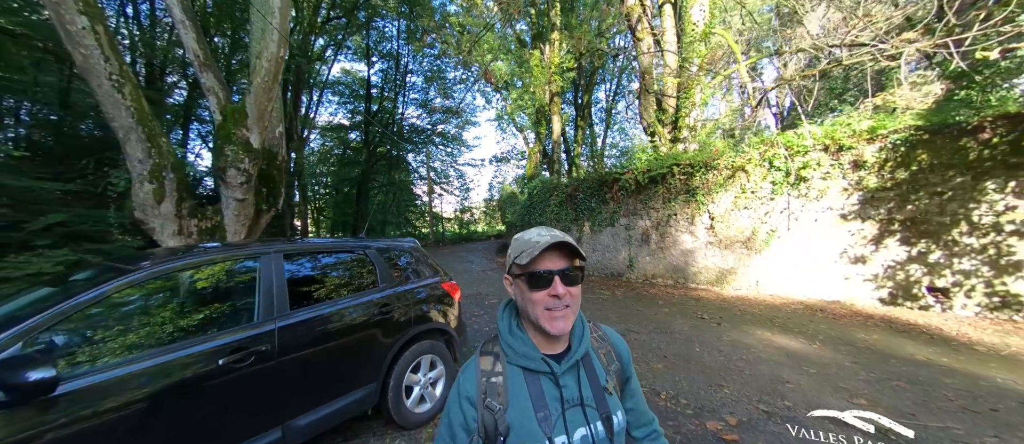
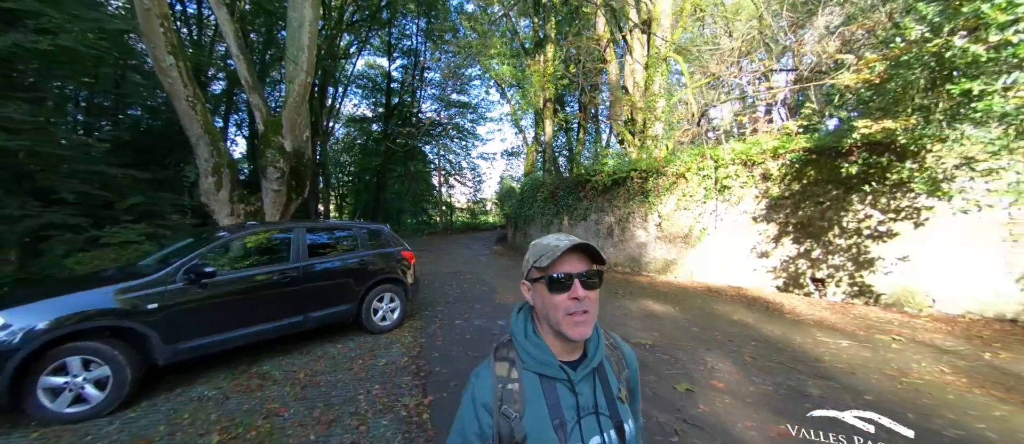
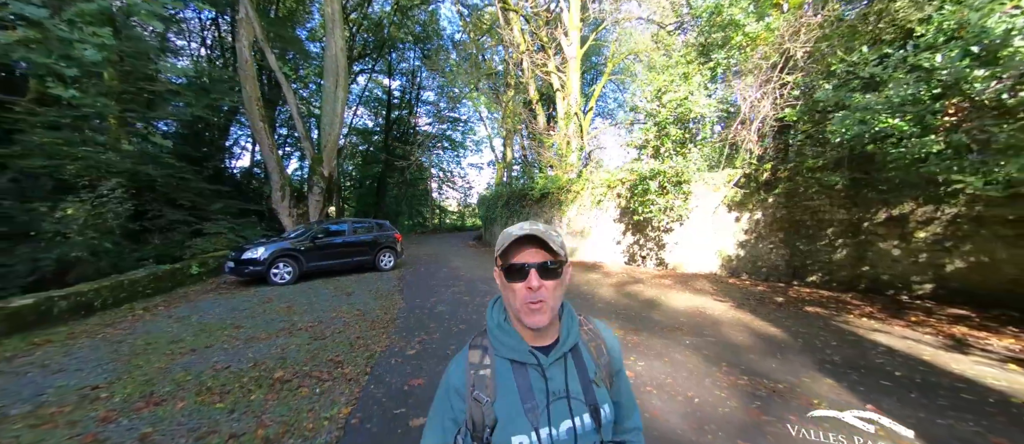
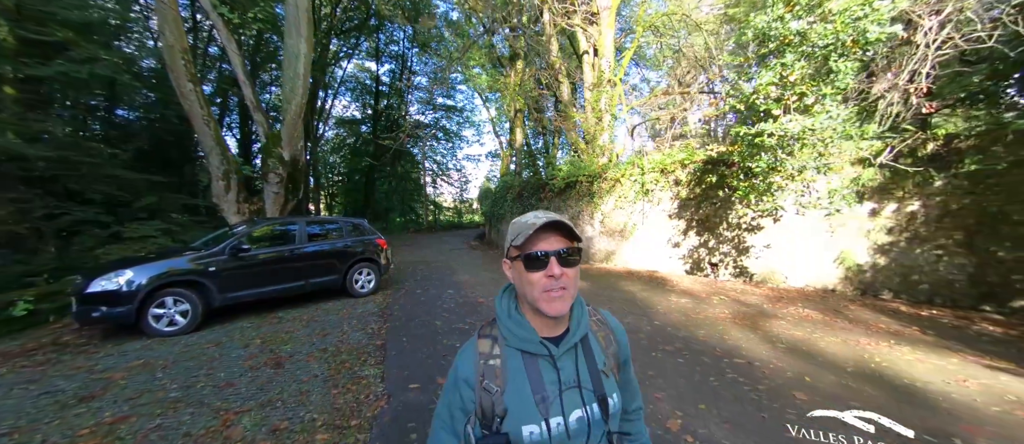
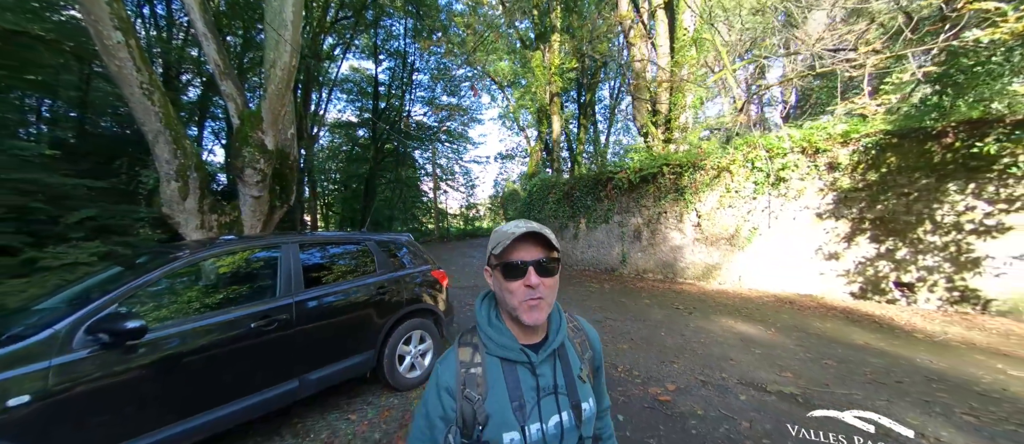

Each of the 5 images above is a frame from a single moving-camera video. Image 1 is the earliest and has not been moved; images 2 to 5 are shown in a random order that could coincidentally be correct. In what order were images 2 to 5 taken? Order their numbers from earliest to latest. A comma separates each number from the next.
5, 2, 4, 3
